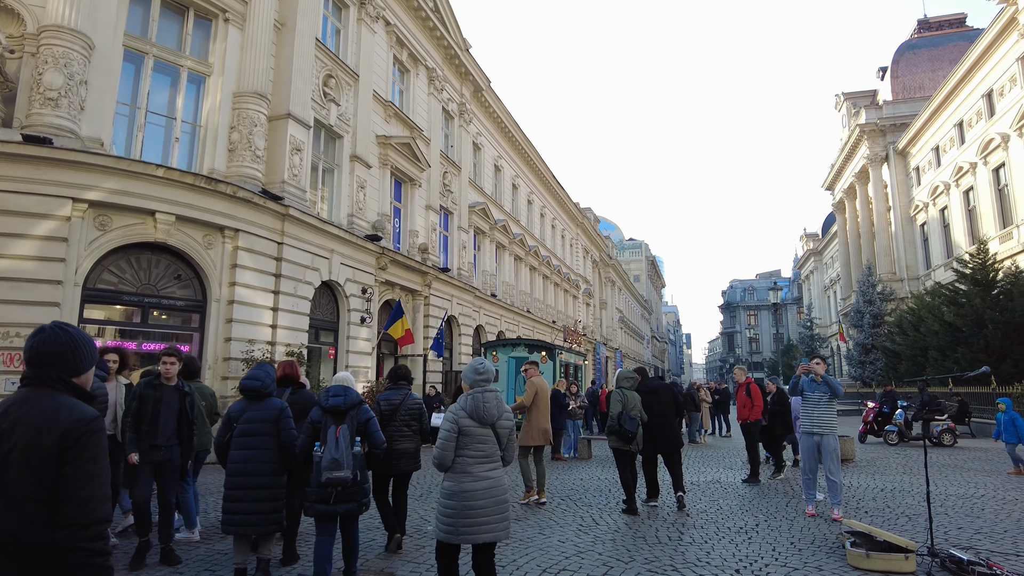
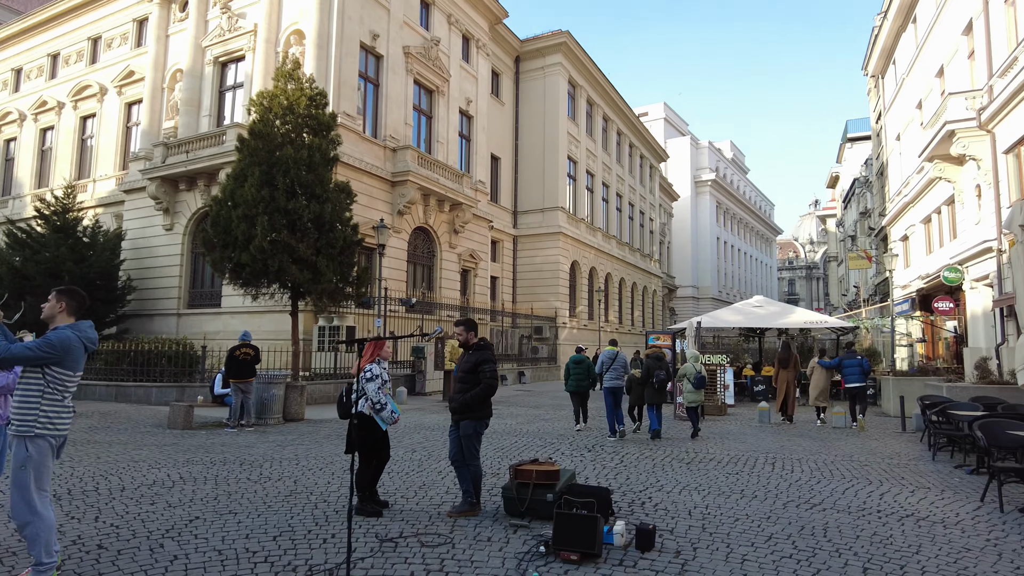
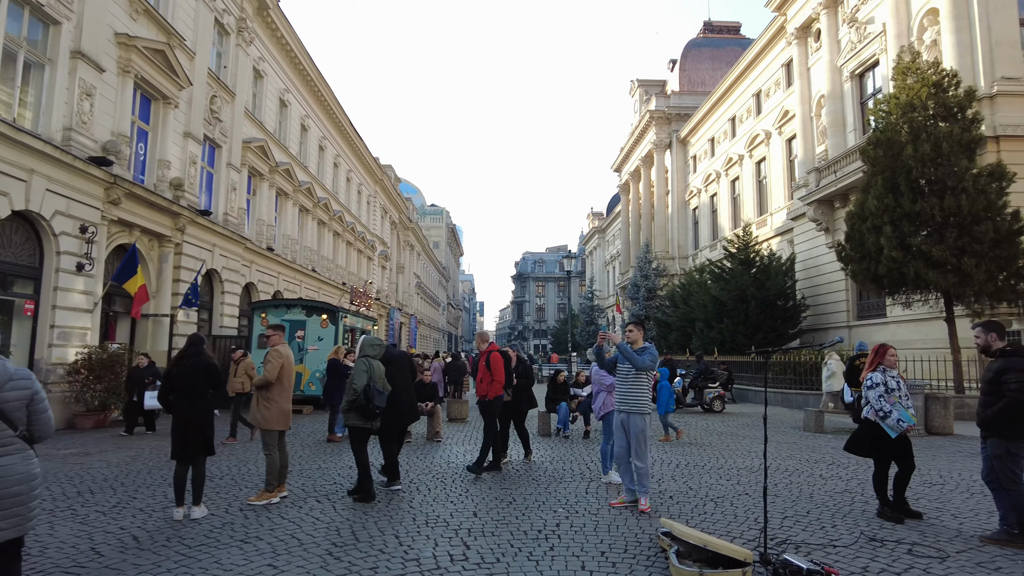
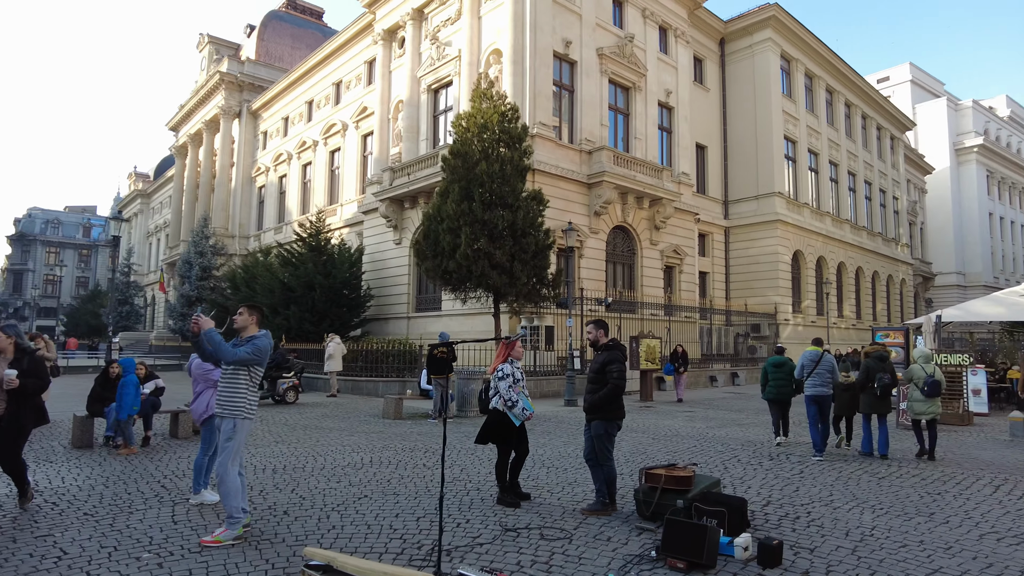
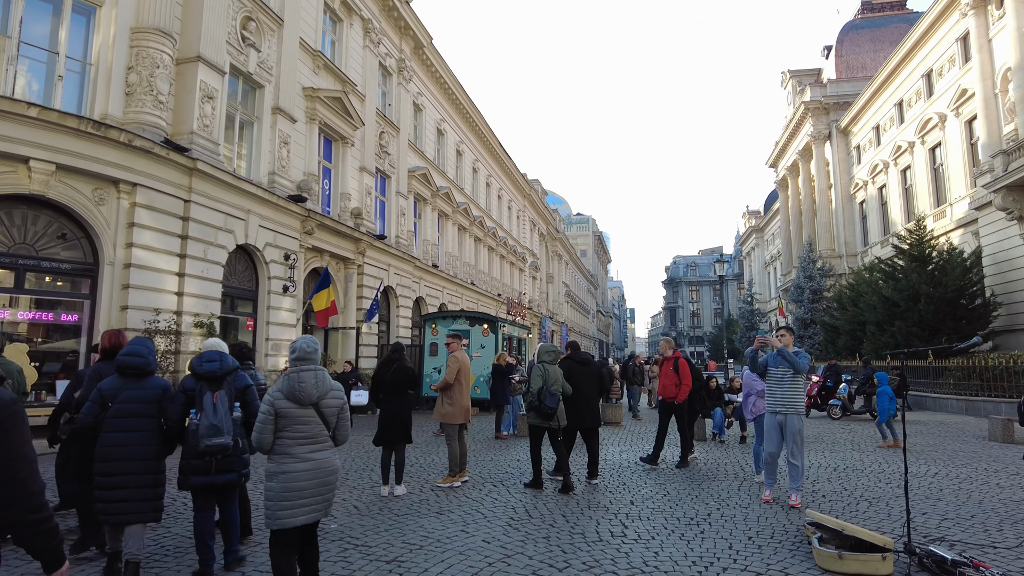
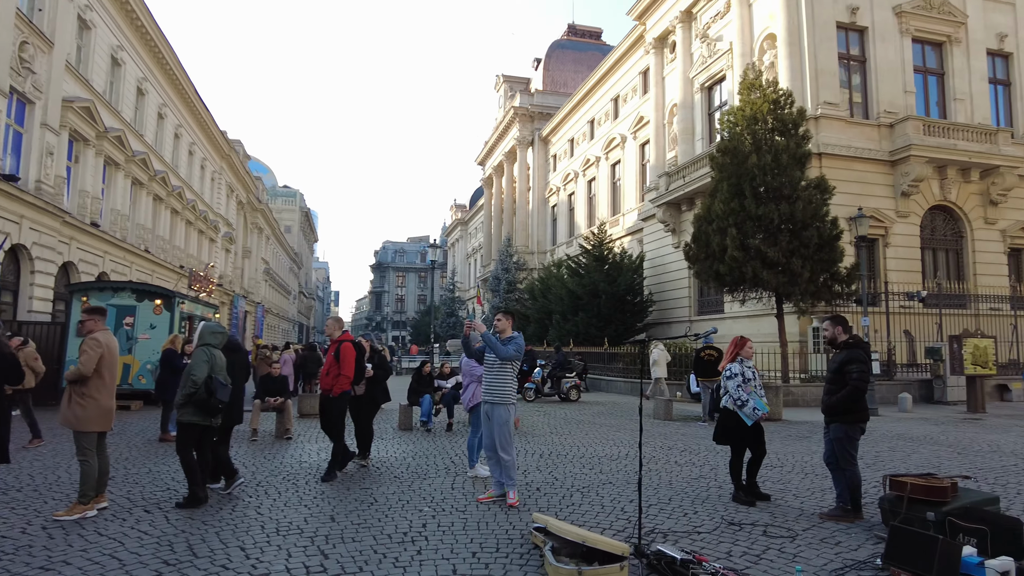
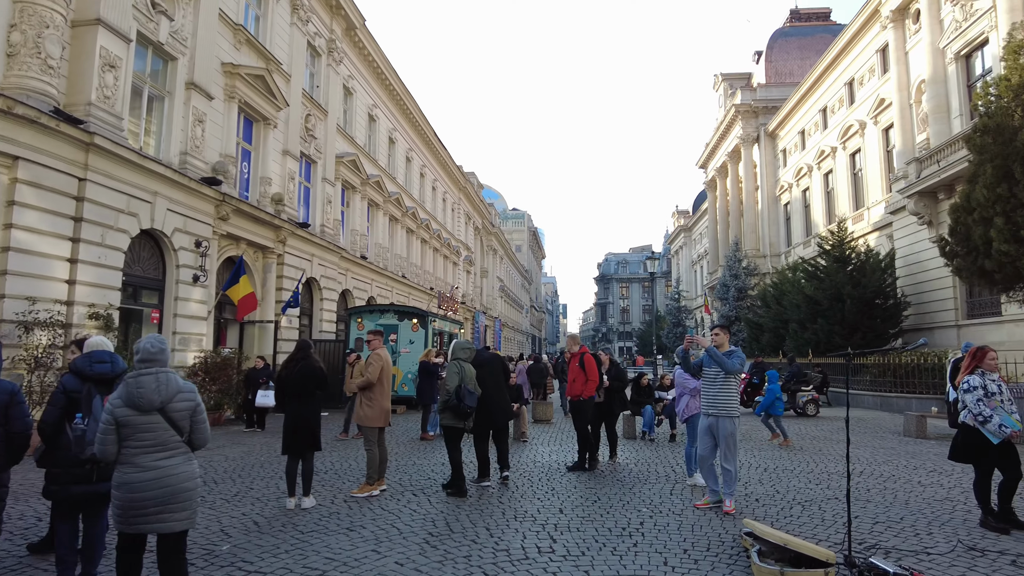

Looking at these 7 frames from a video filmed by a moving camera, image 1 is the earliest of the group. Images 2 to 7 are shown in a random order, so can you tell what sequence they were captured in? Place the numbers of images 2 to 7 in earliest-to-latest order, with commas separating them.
5, 7, 3, 6, 4, 2
